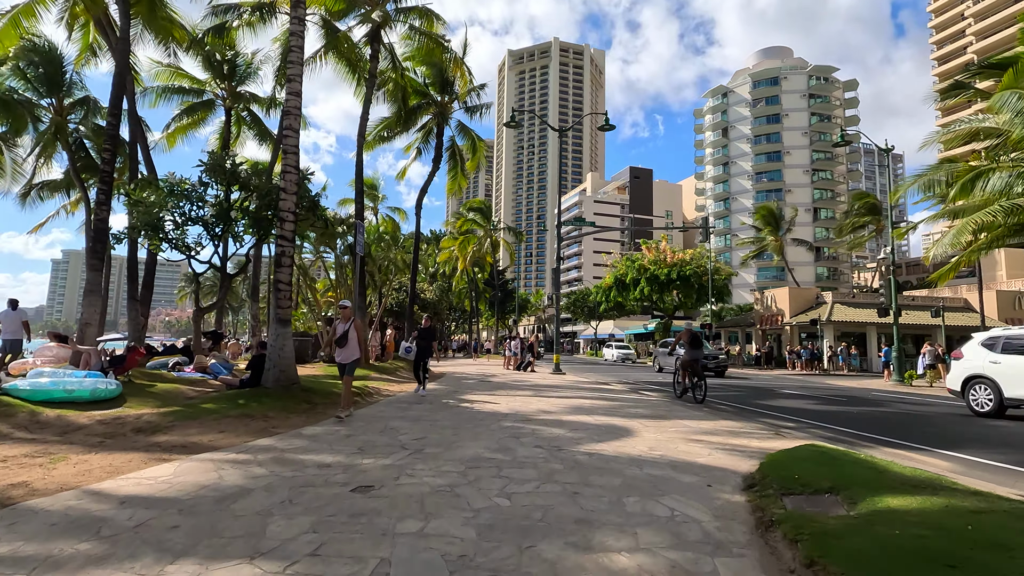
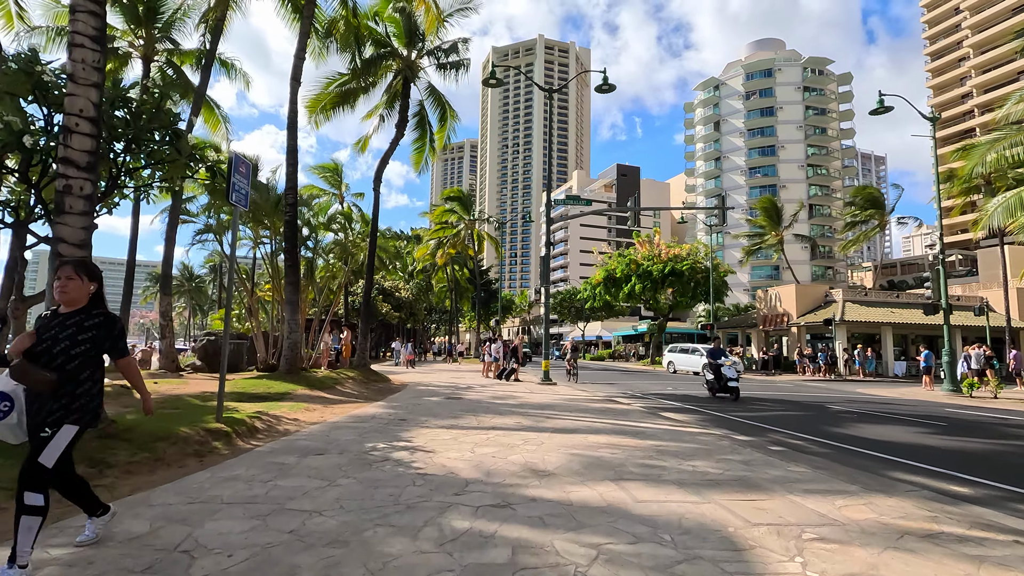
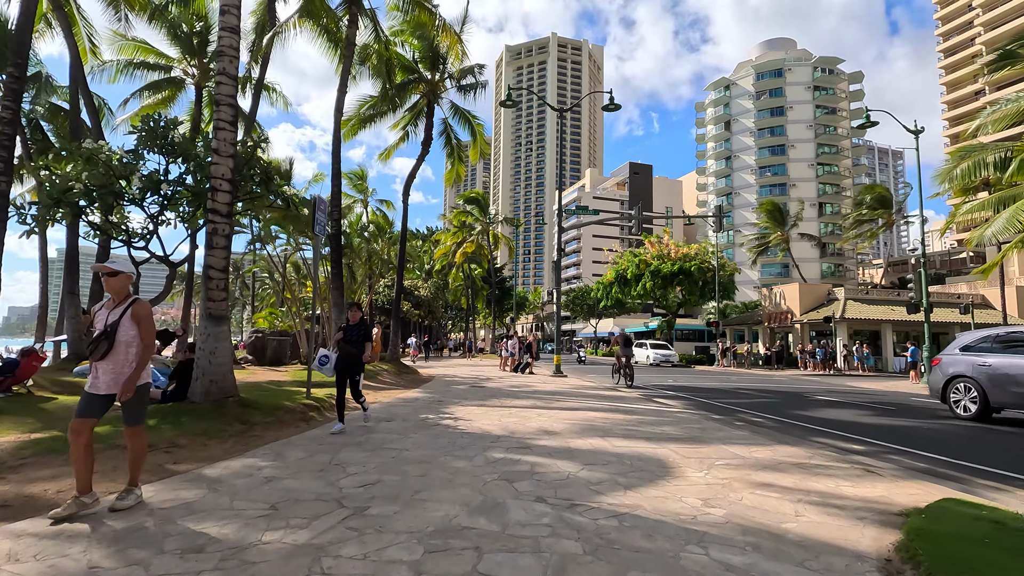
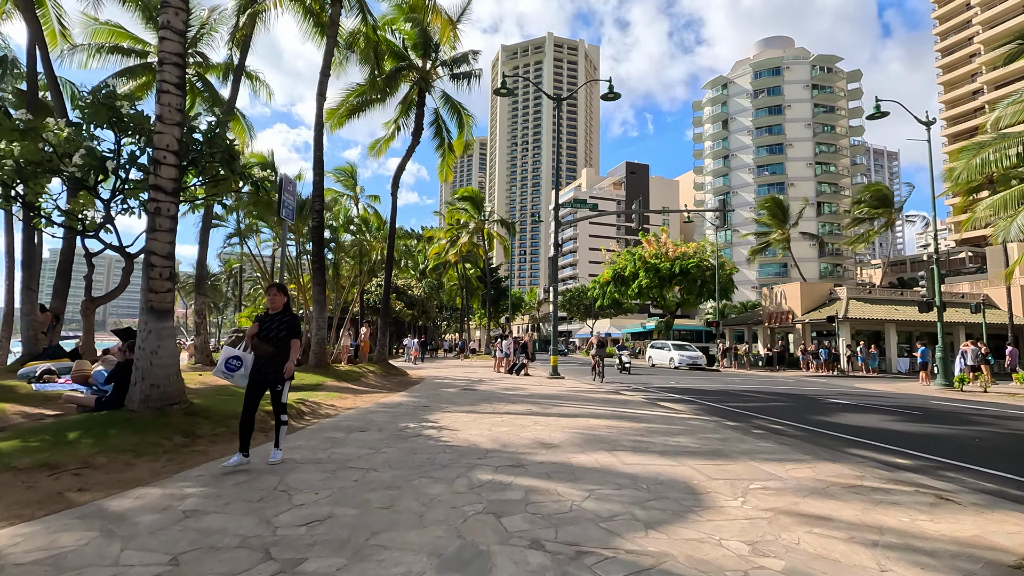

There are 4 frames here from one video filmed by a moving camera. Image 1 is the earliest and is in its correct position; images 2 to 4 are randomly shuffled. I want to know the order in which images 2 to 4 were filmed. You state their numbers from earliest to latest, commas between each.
3, 4, 2
